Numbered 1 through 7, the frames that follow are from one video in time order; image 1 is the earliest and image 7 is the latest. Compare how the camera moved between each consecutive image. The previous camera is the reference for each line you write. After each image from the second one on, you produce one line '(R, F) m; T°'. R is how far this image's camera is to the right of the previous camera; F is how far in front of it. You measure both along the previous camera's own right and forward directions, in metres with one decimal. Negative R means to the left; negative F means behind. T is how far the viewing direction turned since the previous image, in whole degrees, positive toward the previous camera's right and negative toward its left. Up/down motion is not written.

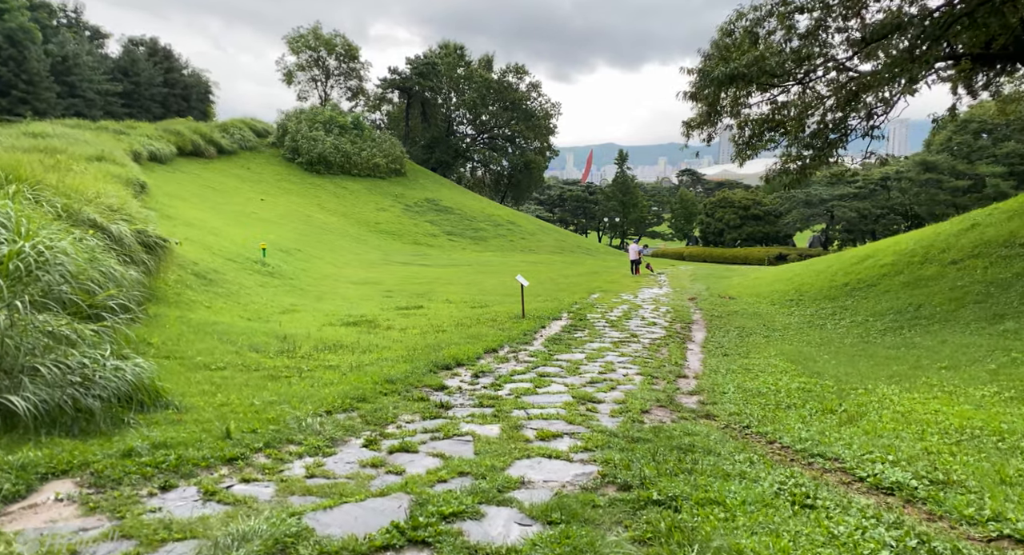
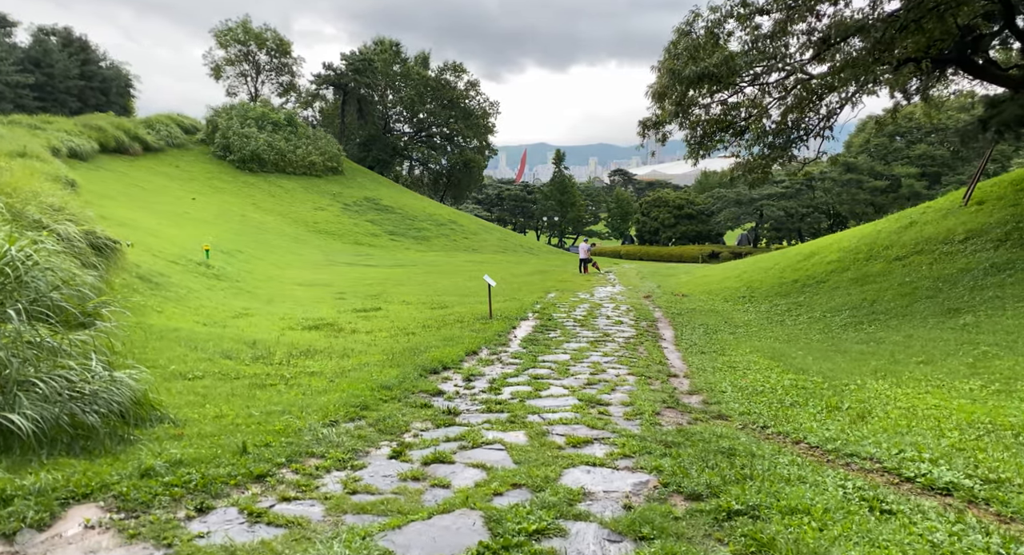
(-0.7, +0.2) m; +5°
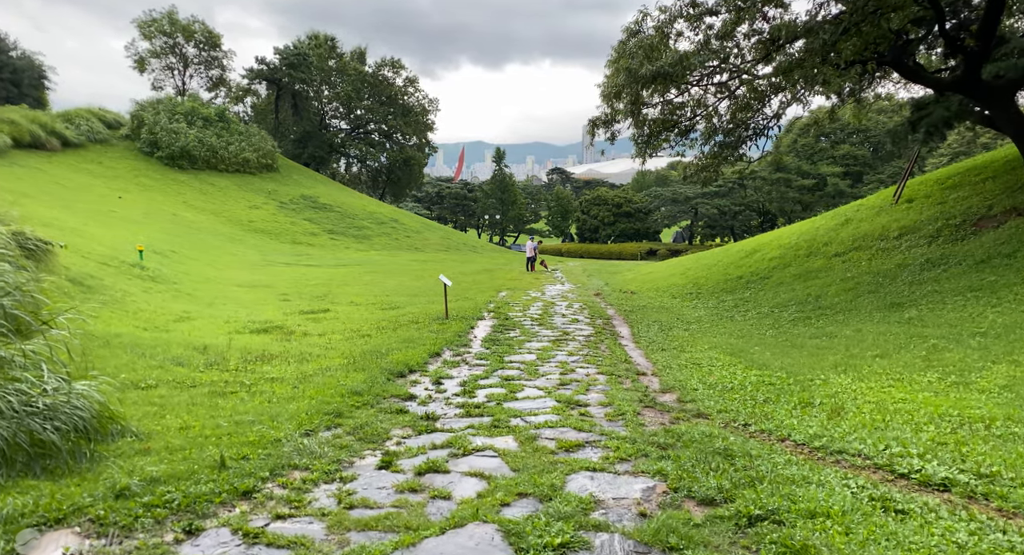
(-0.3, +0.2) m; +5°
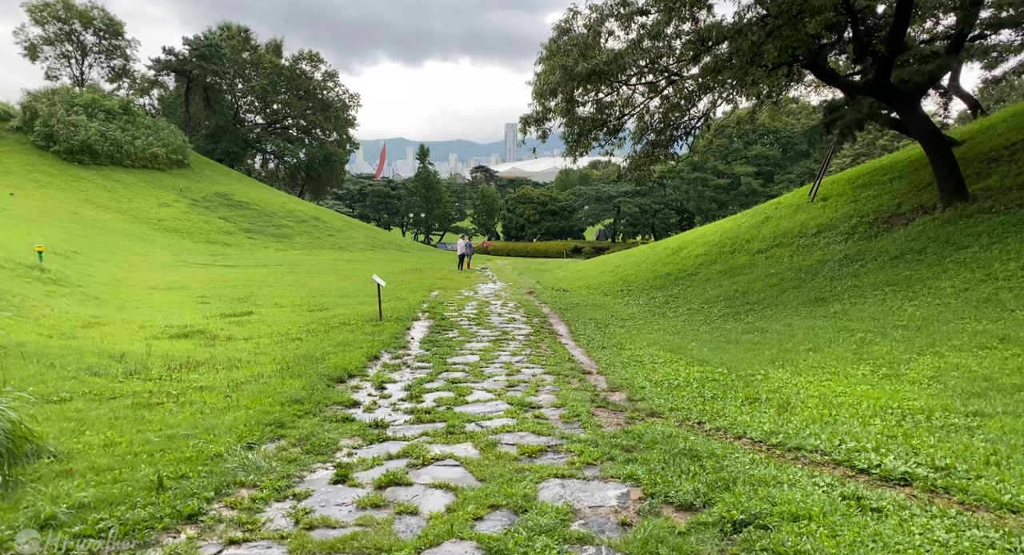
(-0.2, +0.2) m; +6°
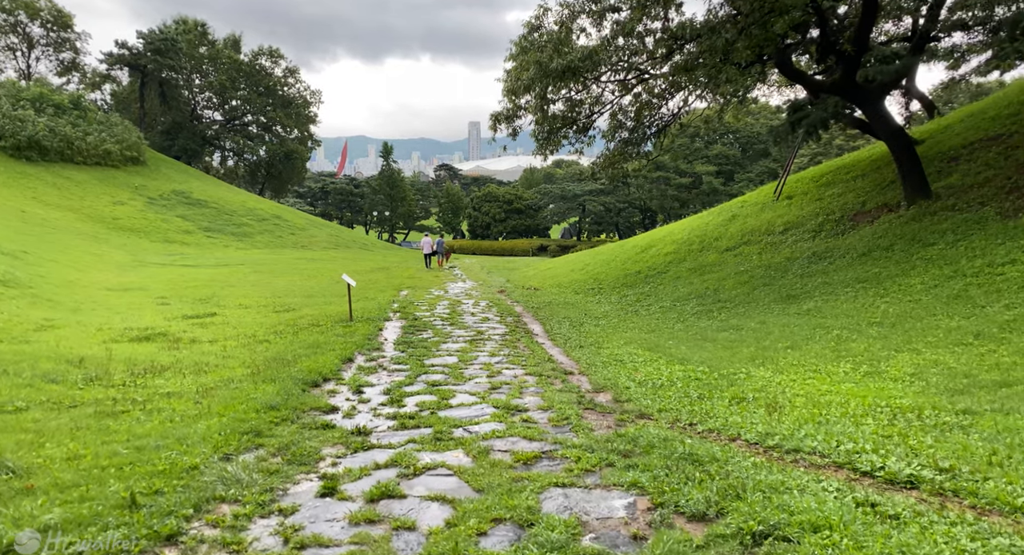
(-0.2, +0.2) m; +3°
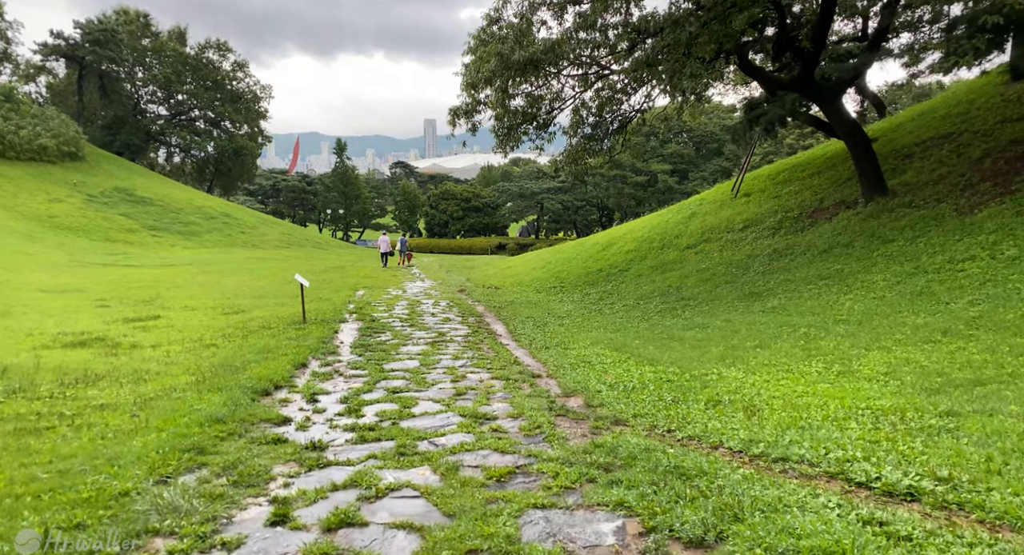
(-0.1, +0.4) m; +3°
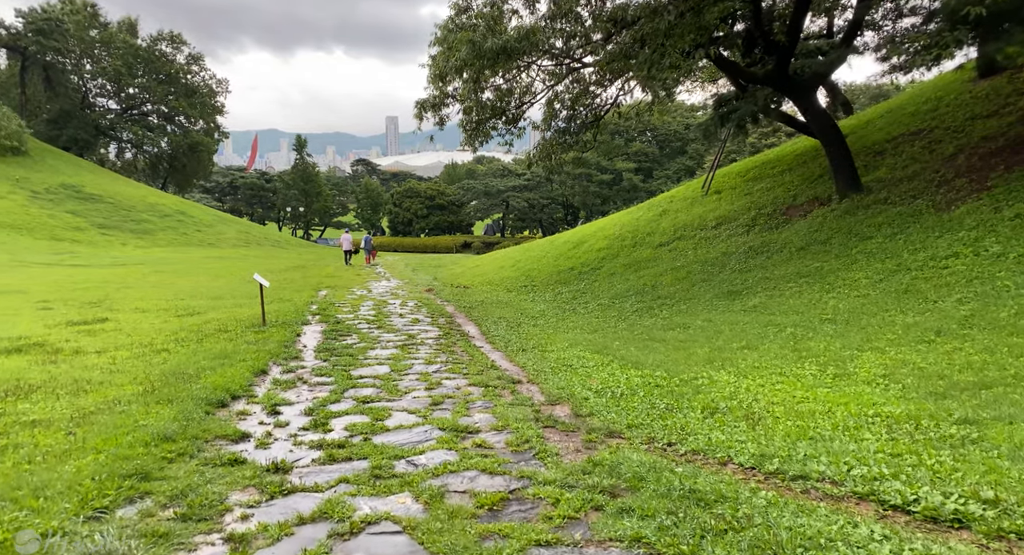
(-0.1, +0.5) m; +3°
